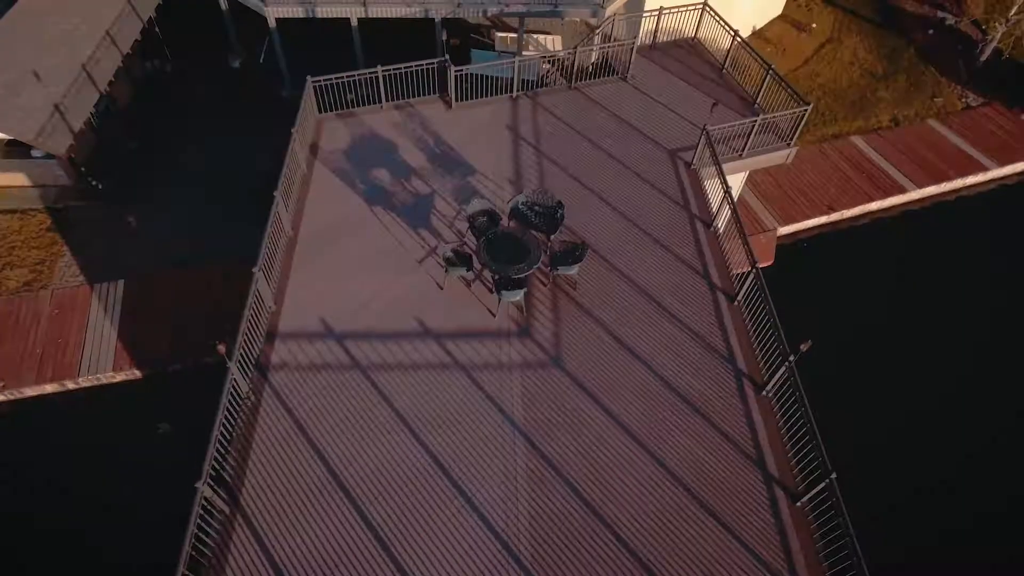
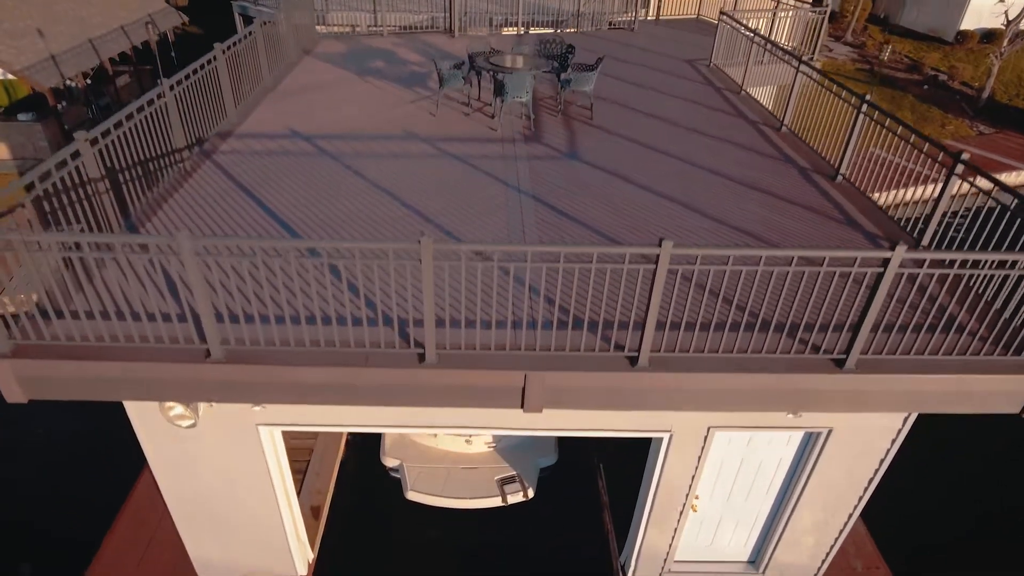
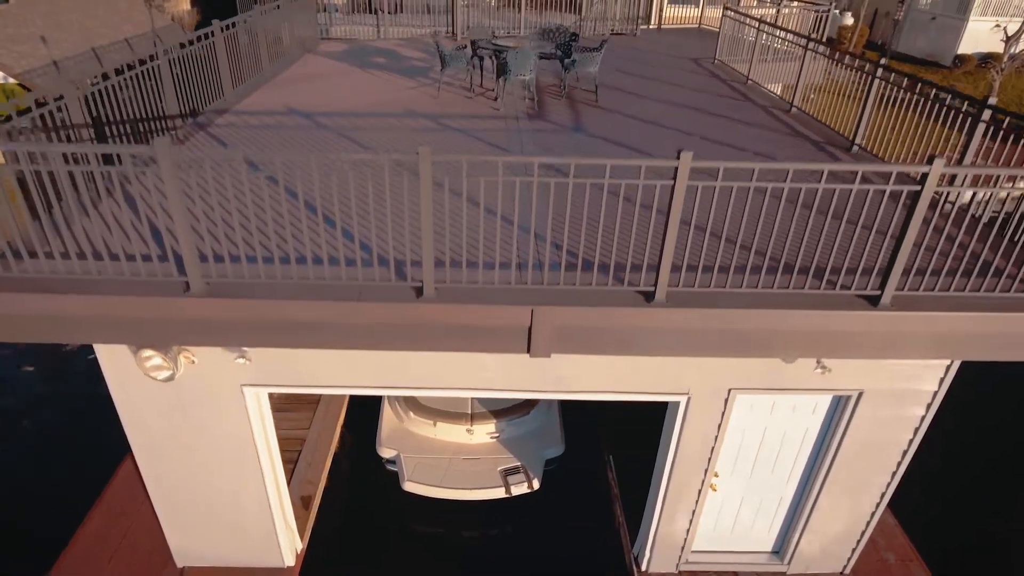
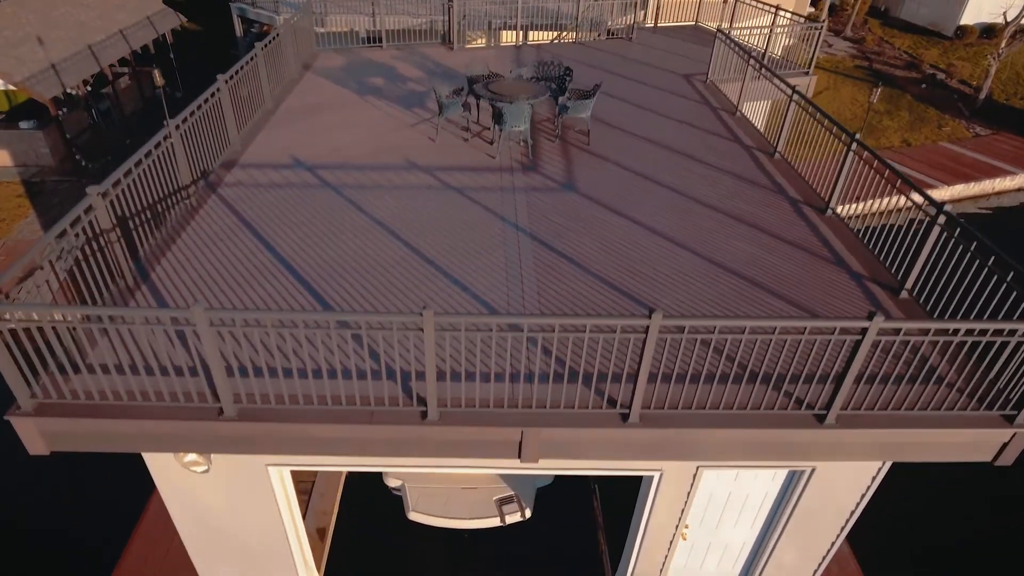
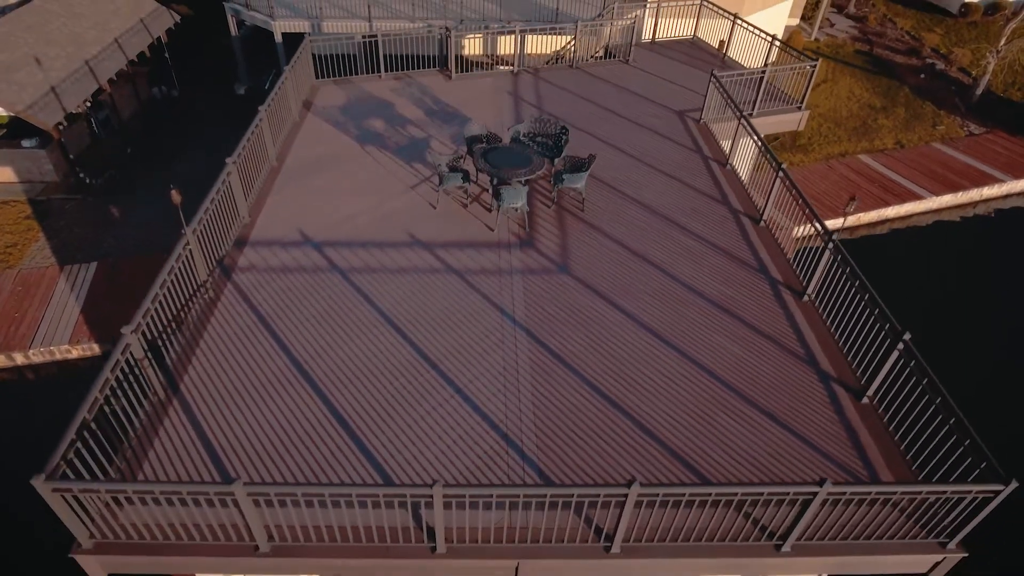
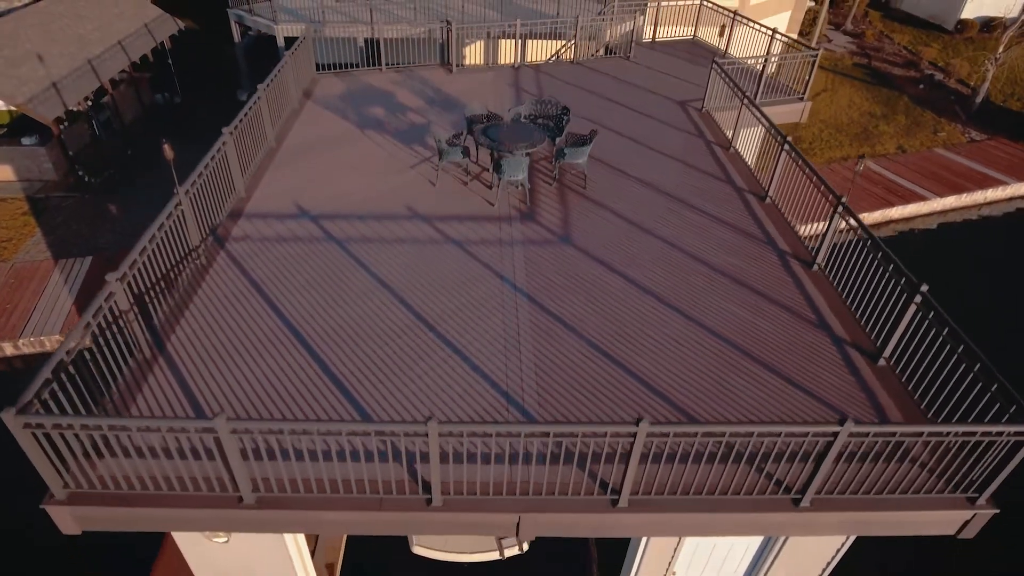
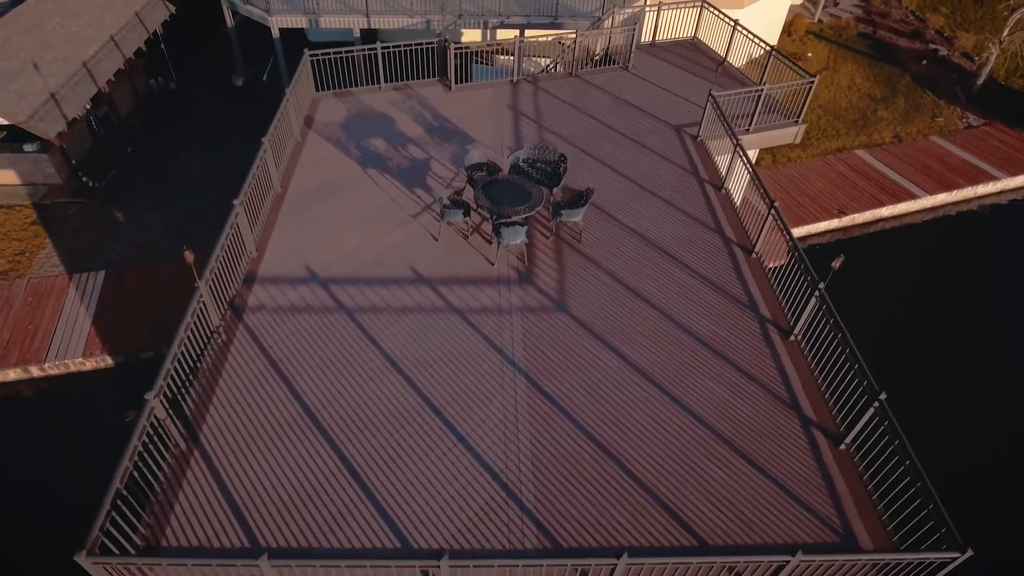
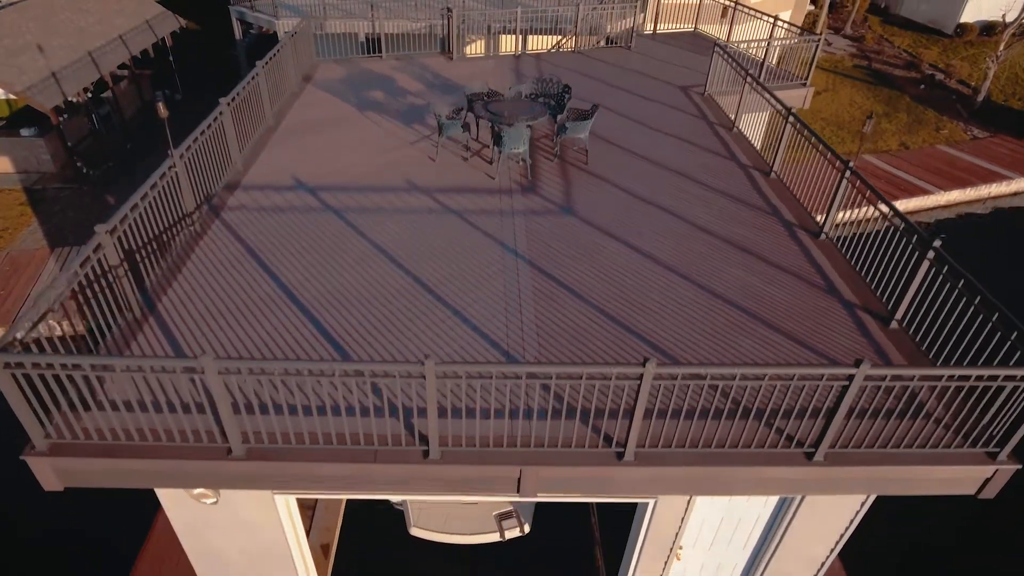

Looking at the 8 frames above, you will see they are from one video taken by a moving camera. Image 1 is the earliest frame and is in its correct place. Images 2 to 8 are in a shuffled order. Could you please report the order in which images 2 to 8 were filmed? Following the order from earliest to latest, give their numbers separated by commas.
7, 5, 6, 8, 4, 2, 3
